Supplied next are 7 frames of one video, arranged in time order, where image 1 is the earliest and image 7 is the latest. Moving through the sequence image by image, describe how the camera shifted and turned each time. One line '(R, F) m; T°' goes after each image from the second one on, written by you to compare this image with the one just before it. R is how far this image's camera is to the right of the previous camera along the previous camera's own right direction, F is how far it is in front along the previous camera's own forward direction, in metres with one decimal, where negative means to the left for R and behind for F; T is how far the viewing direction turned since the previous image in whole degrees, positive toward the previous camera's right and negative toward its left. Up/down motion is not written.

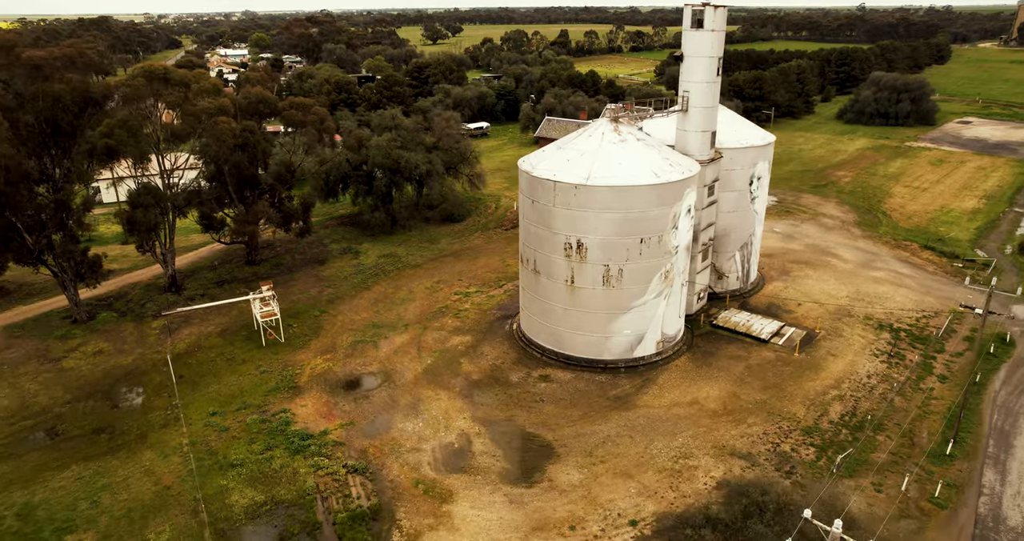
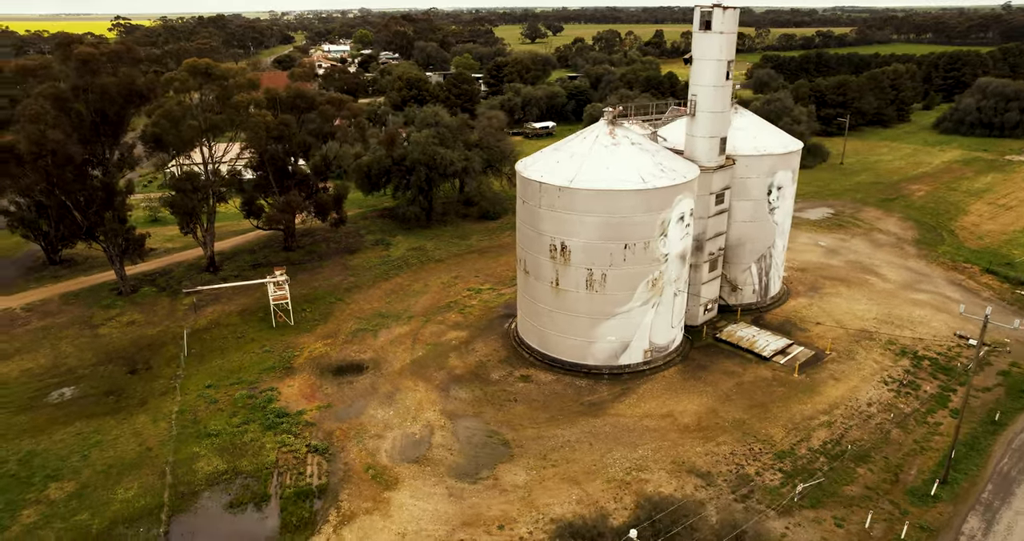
(+4.3, +0.1) m; -8°
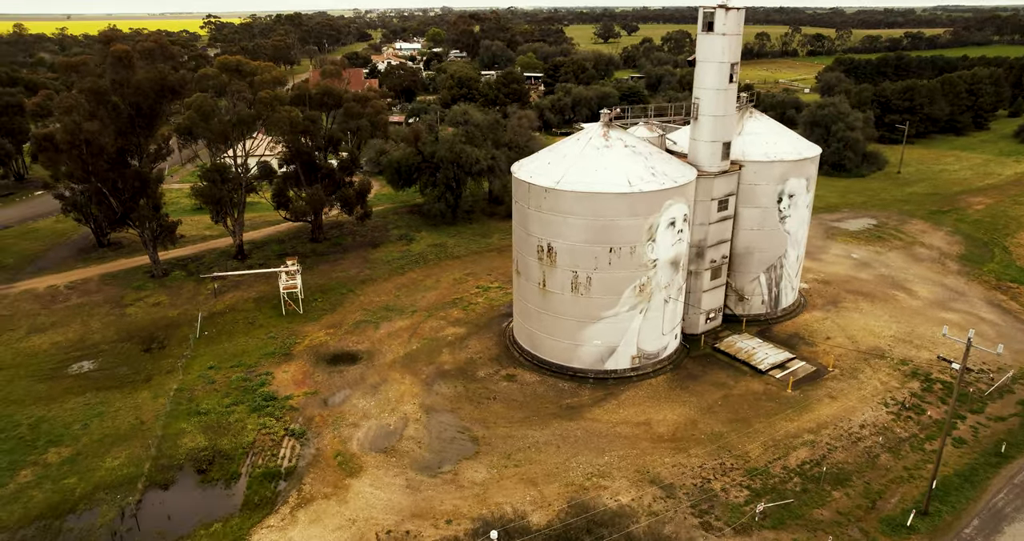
(+3.2, 0.0) m; -6°
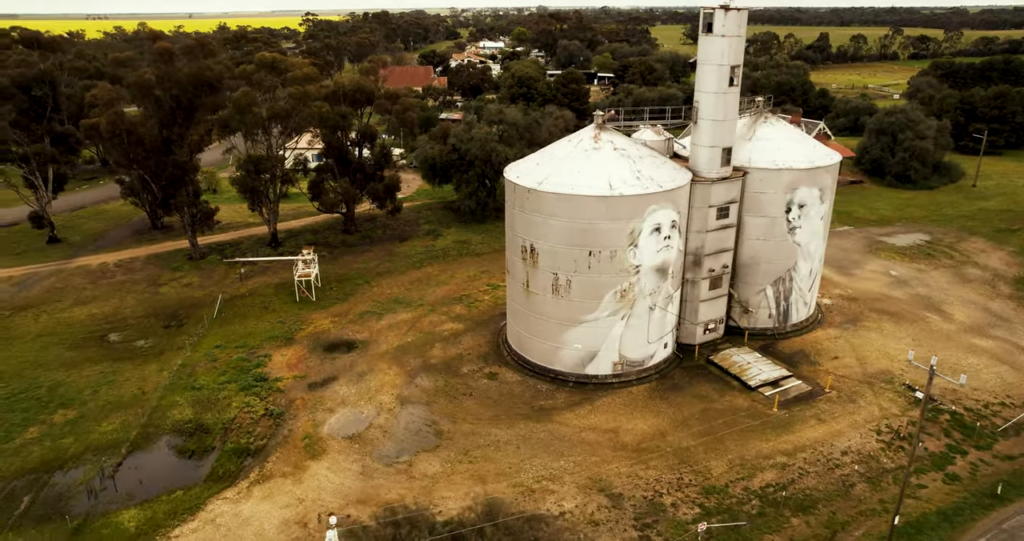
(+3.9, +0.1) m; -7°
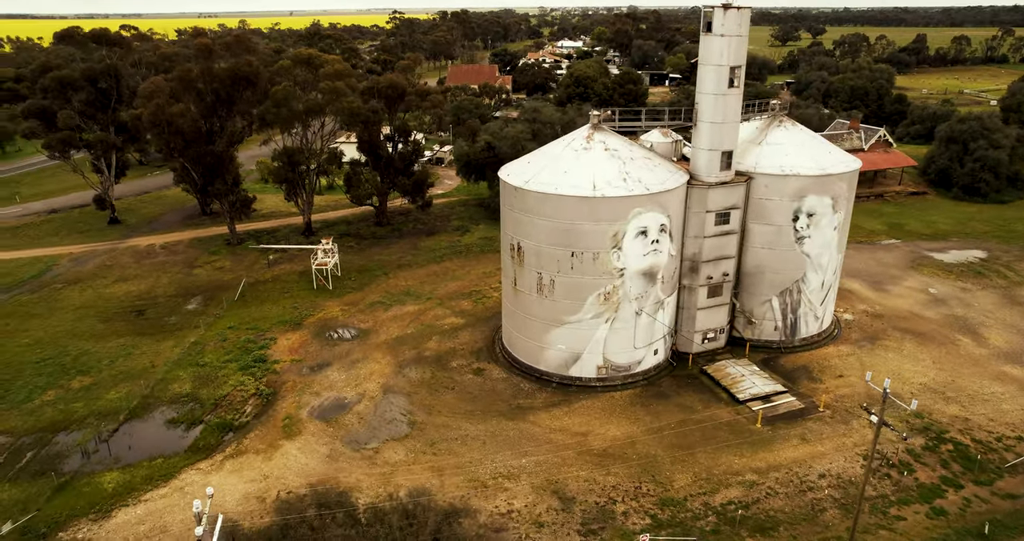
(+3.5, +0.1) m; -7°
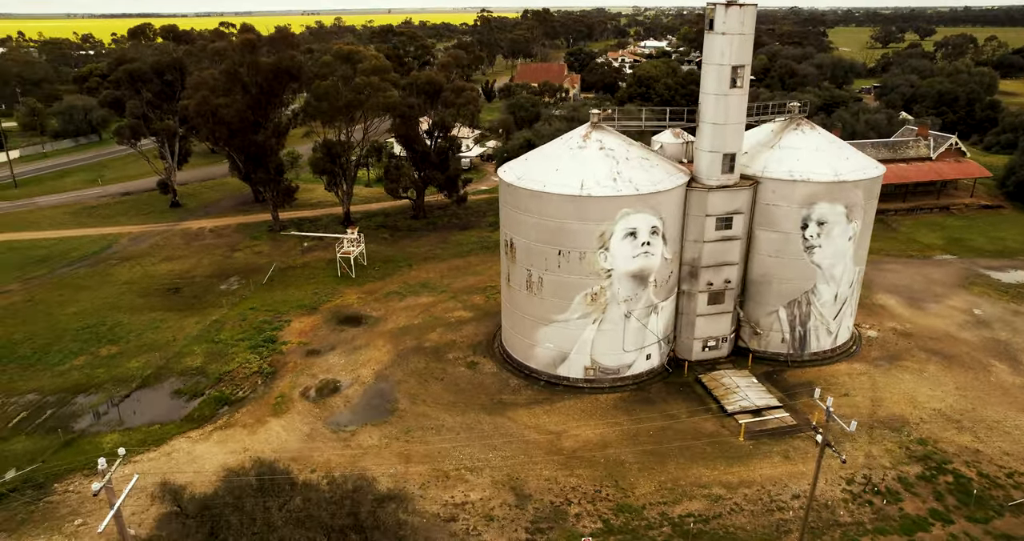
(+3.5, +0.1) m; -7°
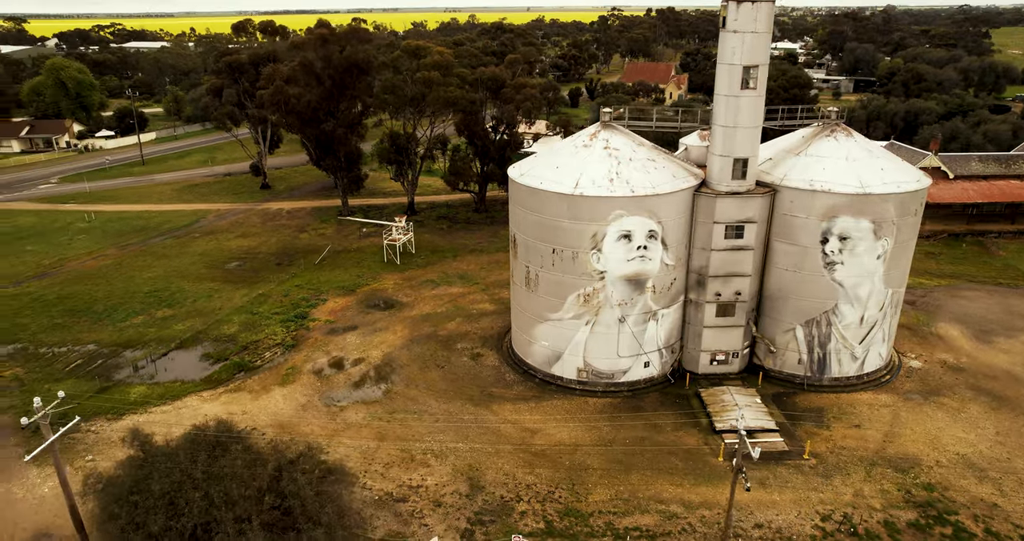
(+4.6, +0.3) m; -10°
